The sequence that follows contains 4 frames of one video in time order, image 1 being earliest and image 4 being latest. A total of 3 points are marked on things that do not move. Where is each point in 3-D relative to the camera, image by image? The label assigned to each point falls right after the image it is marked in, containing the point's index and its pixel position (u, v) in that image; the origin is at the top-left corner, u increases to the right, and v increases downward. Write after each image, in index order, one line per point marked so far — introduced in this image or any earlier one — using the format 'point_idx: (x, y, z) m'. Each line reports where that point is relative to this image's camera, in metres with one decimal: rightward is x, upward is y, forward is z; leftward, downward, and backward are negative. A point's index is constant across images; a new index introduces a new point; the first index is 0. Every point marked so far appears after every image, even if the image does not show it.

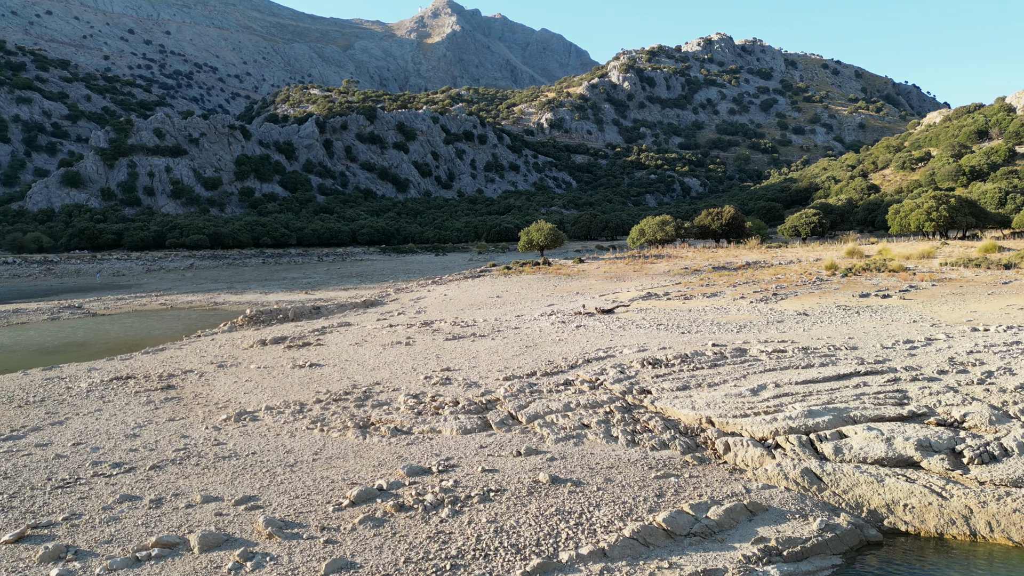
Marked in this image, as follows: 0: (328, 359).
0: (-3.8, -1.5, +14.8) m
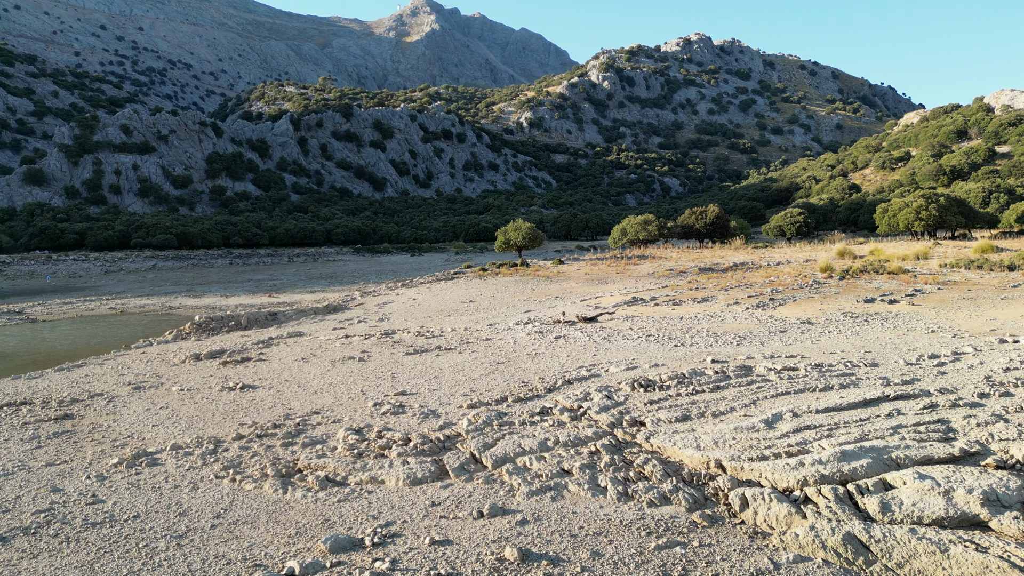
0: (-4.3, -1.6, +12.7) m
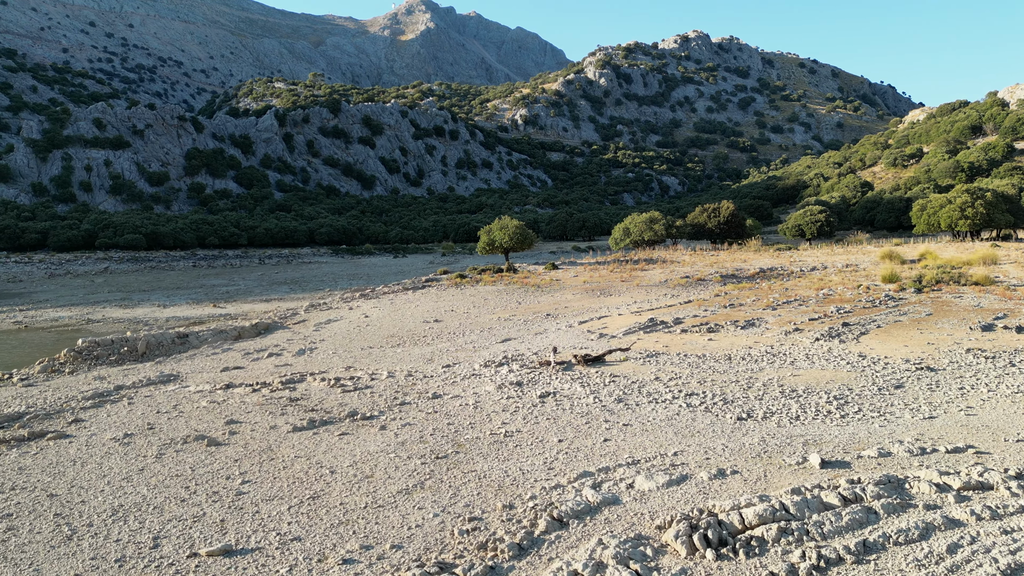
0: (-4.8, -2.0, +7.1) m
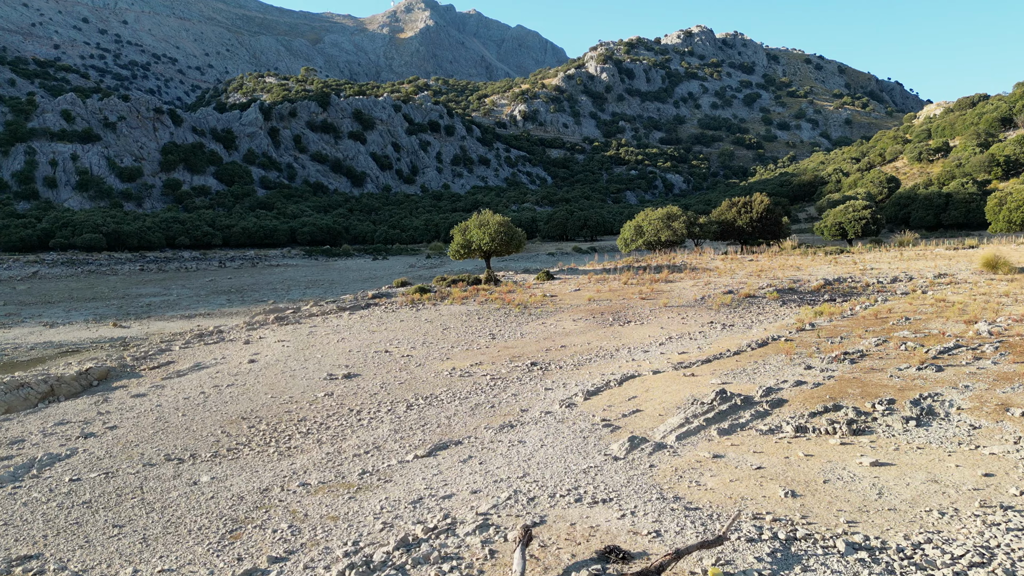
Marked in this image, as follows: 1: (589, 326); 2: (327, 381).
0: (-5.4, -2.5, -0.1) m
1: (+1.6, -0.8, +15.6) m
2: (-2.8, -1.4, +11.1) m
